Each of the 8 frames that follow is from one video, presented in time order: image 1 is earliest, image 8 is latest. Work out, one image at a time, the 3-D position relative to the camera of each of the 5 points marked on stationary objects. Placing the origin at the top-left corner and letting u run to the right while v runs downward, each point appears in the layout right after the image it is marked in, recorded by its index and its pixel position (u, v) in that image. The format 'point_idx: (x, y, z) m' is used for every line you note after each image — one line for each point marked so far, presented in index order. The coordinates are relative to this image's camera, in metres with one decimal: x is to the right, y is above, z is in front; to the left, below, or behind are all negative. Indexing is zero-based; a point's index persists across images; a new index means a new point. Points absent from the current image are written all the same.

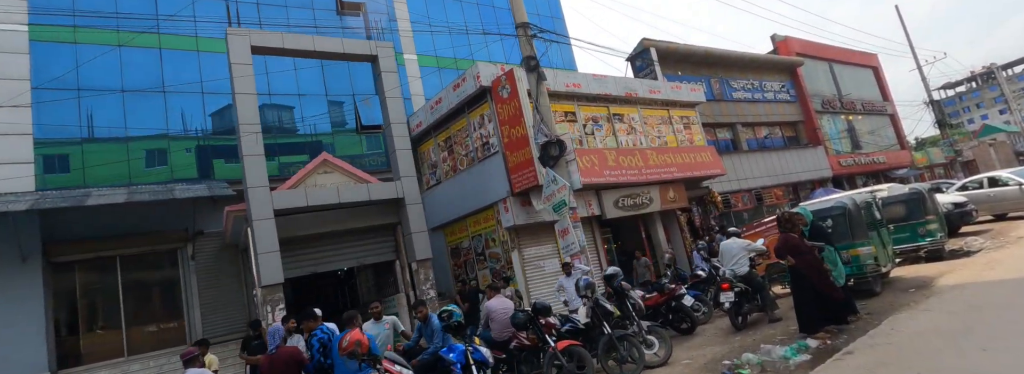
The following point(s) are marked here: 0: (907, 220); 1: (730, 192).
0: (+8.8, -0.7, +11.0) m
1: (+8.5, -0.2, +19.7) m
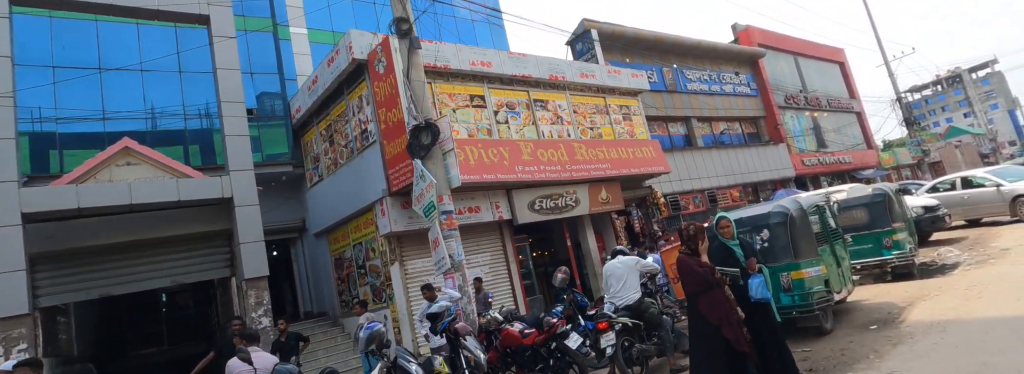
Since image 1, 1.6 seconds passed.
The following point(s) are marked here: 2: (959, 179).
0: (+6.4, -0.7, +8.8) m
1: (+5.8, -0.2, +17.5) m
2: (+11.8, +0.2, +13.1) m
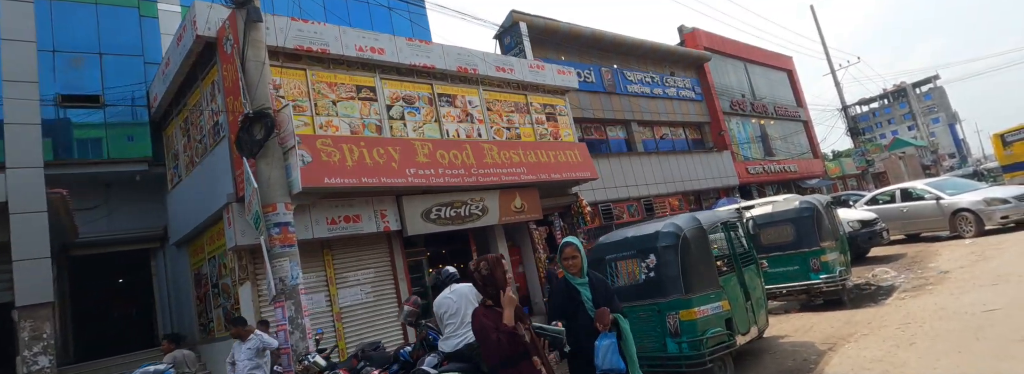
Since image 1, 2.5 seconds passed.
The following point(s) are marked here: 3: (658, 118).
0: (+4.3, -0.9, +7.6) m
1: (+3.2, -0.4, +16.2) m
2: (+9.5, -0.1, +12.2) m
3: (+5.7, +2.7, +19.5) m
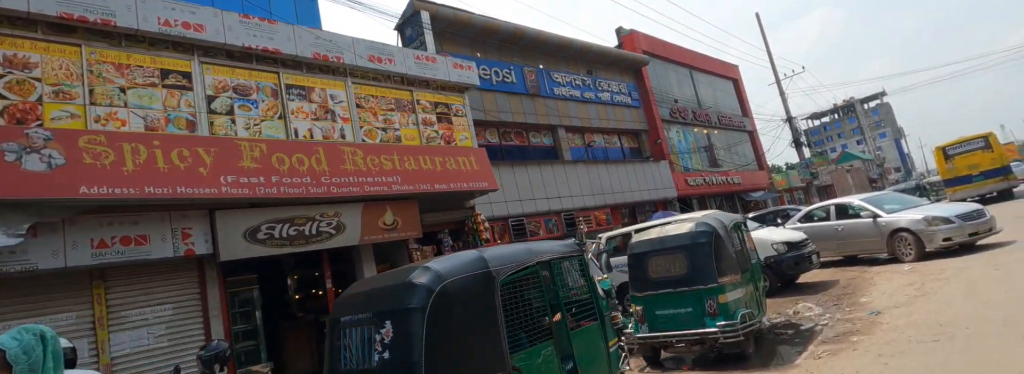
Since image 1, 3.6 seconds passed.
0: (+2.1, -1.1, +5.8) m
1: (+0.4, -0.8, +14.3) m
2: (+7.0, -0.4, +10.7) m
3: (+2.7, +2.2, +17.8) m
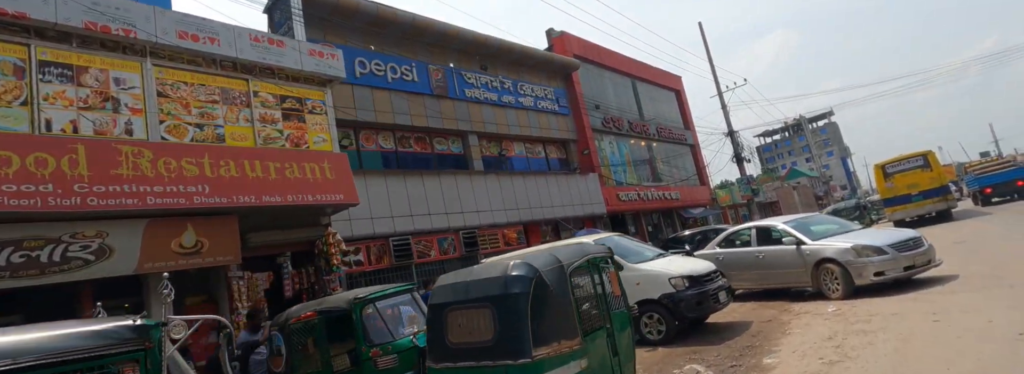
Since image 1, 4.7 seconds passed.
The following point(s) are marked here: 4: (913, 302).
0: (-0.1, -1.3, +3.8) m
1: (-2.4, -1.1, +12.2) m
2: (+4.4, -0.8, +9.1) m
3: (-0.2, +1.8, +15.9) m
4: (+5.0, -1.5, +6.2) m
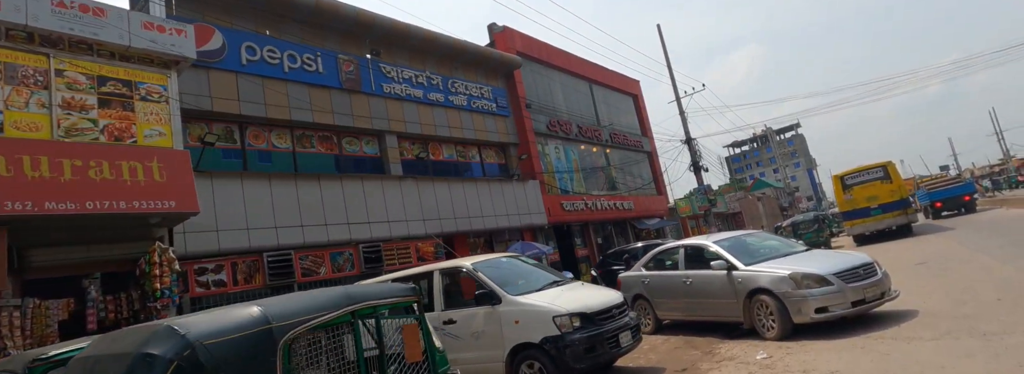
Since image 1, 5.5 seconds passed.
0: (-1.7, -1.3, +2.1) m
1: (-4.3, -1.3, +10.4) m
2: (+2.6, -1.0, +7.6) m
3: (-2.3, +1.6, +14.3) m
4: (+3.3, -1.6, +4.7) m
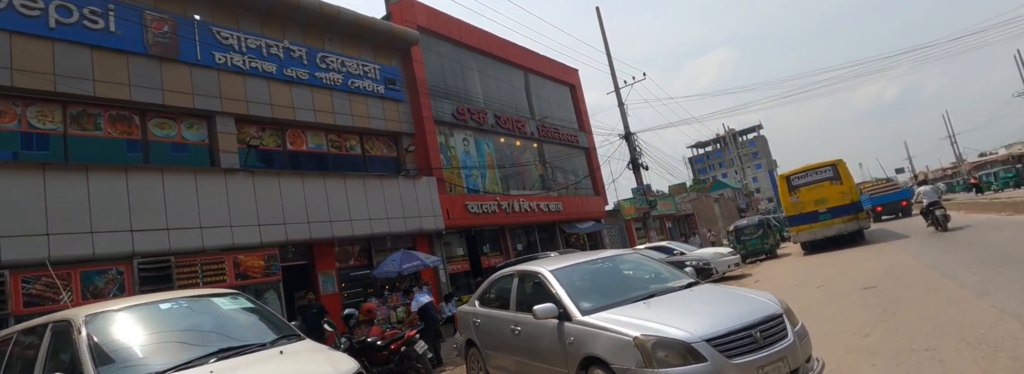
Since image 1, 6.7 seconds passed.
0: (-4.0, -1.3, -0.6) m
1: (-7.0, -1.2, +7.5) m
2: (+0.1, -0.9, +5.1) m
3: (-5.1, +1.6, +11.4) m
4: (+0.9, -1.6, +2.2) m
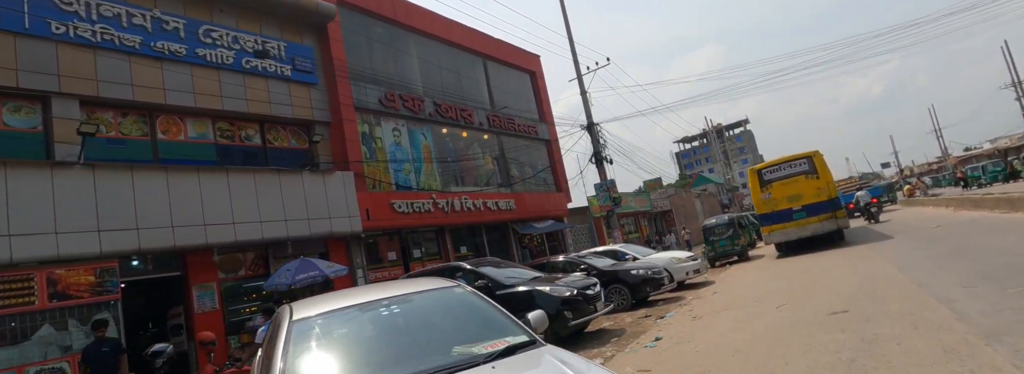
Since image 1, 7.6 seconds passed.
0: (-5.4, -1.3, -2.5) m
1: (-8.6, -1.2, +5.6) m
2: (-1.5, -0.9, +3.3) m
3: (-6.8, +1.7, +9.5) m
4: (-0.6, -1.5, +0.5) m
